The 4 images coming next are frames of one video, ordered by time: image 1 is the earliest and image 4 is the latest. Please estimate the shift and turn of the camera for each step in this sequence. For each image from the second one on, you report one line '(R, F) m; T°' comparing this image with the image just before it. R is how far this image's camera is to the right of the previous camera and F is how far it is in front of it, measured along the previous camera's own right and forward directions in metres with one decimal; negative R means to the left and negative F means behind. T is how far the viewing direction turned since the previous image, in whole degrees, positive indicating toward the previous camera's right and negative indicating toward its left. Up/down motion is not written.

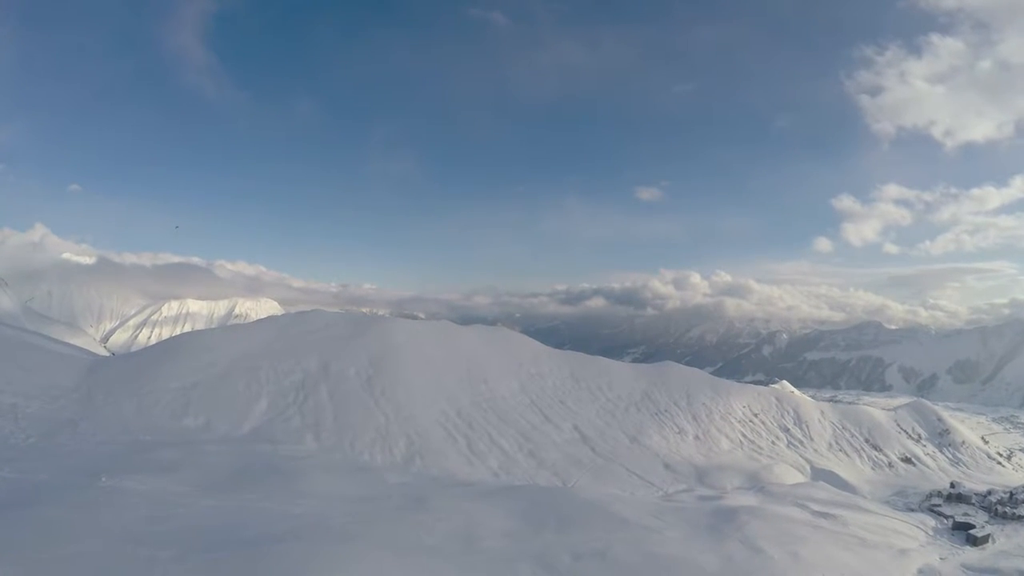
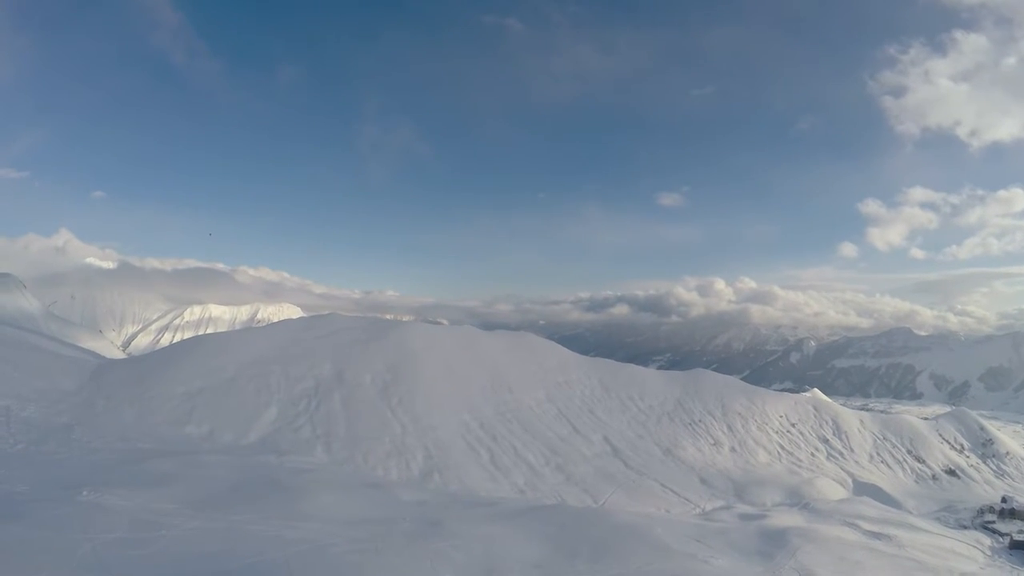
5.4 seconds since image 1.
(-0.4, +3.5) m; -2°
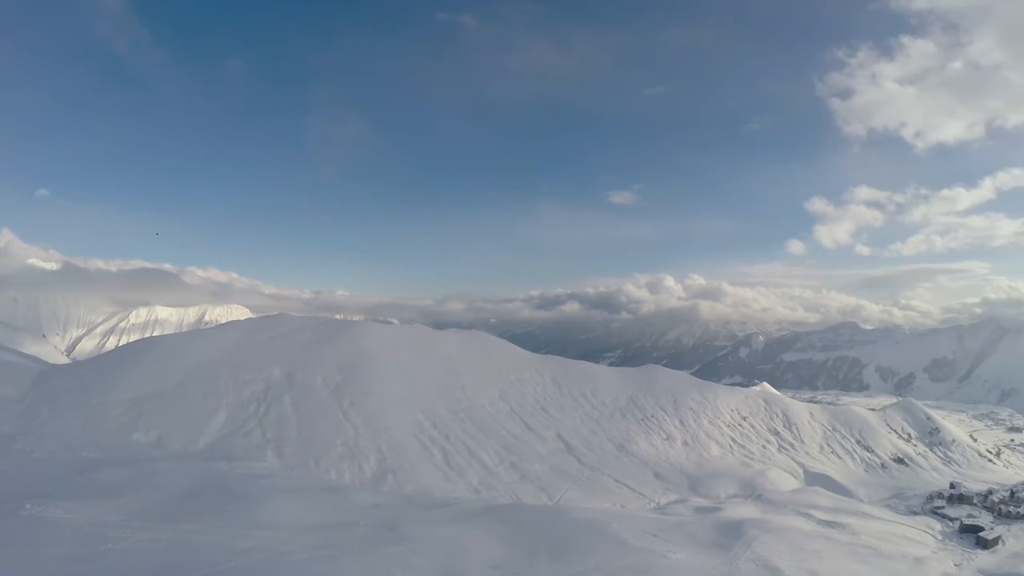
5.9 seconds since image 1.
(+0.4, +0.3) m; +3°
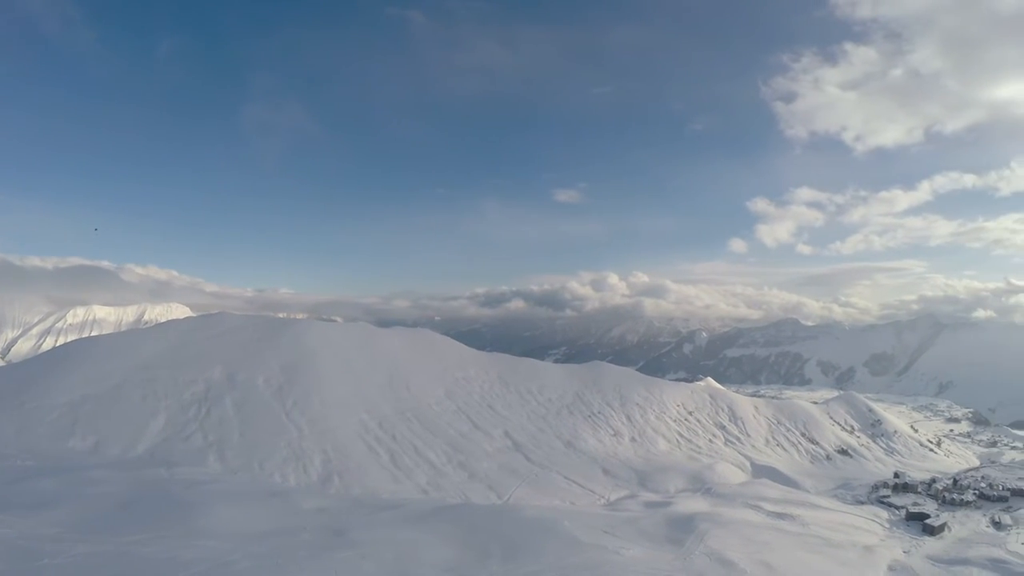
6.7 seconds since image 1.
(+0.2, +0.7) m; +4°
